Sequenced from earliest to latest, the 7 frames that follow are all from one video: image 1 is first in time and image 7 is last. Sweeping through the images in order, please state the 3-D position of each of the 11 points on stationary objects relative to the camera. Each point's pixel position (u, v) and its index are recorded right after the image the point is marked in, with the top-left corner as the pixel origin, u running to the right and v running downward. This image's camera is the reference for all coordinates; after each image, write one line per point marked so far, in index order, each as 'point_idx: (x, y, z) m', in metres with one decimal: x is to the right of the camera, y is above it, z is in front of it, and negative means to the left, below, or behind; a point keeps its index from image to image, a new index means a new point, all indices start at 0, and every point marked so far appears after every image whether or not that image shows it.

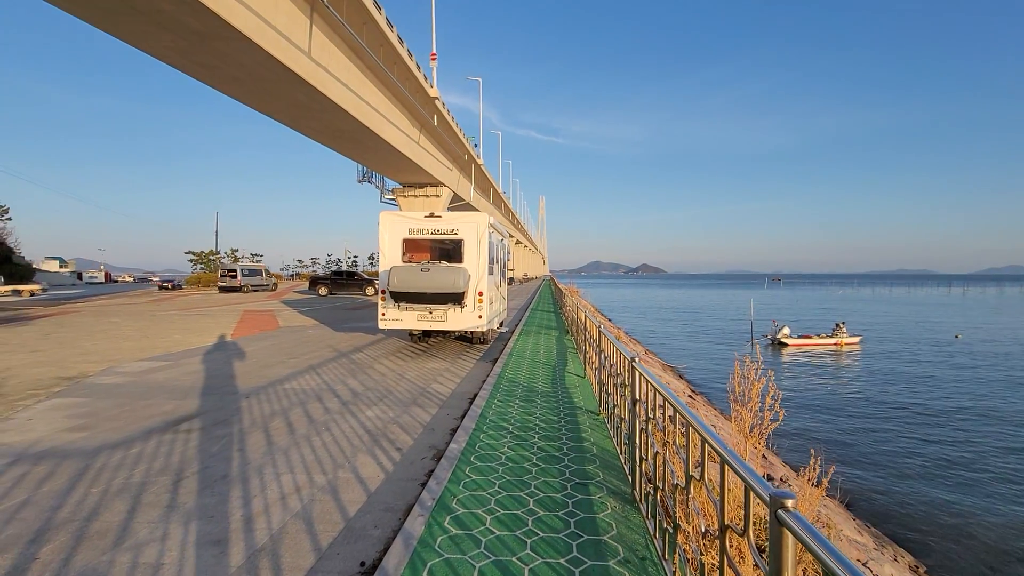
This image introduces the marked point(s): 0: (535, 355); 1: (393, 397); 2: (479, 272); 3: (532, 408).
0: (+0.5, -1.4, +9.8) m
1: (-1.7, -1.5, +6.8) m
2: (-0.7, +0.3, +9.9) m
3: (+0.2, -1.5, +5.9) m
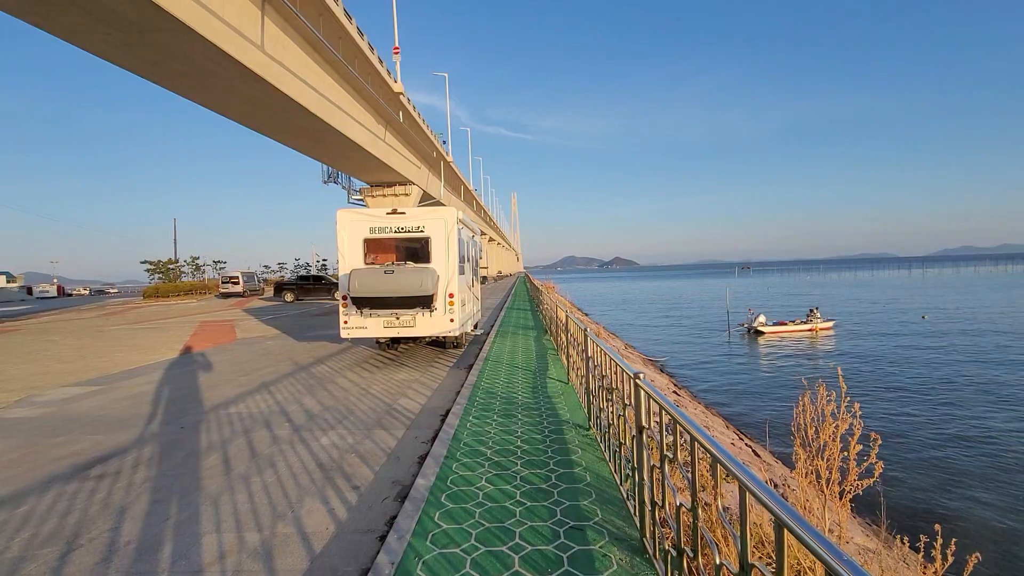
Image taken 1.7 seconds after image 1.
0: (0.0, -1.3, +9.1) m
1: (-1.9, -1.6, +6.0) m
2: (-1.2, +0.3, +9.2) m
3: (0.0, -1.5, +5.2) m
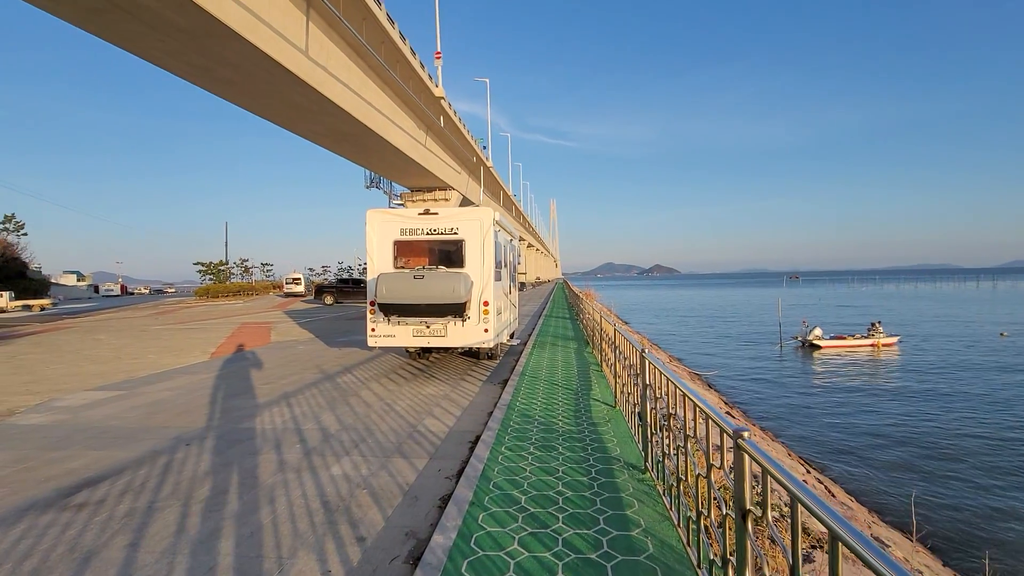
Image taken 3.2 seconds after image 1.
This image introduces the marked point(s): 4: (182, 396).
0: (+0.7, -1.5, +8.3) m
1: (-1.5, -1.7, +5.4) m
2: (-0.5, +0.2, +8.4) m
3: (+0.4, -1.6, +4.4) m
4: (-5.1, -1.7, +7.6) m
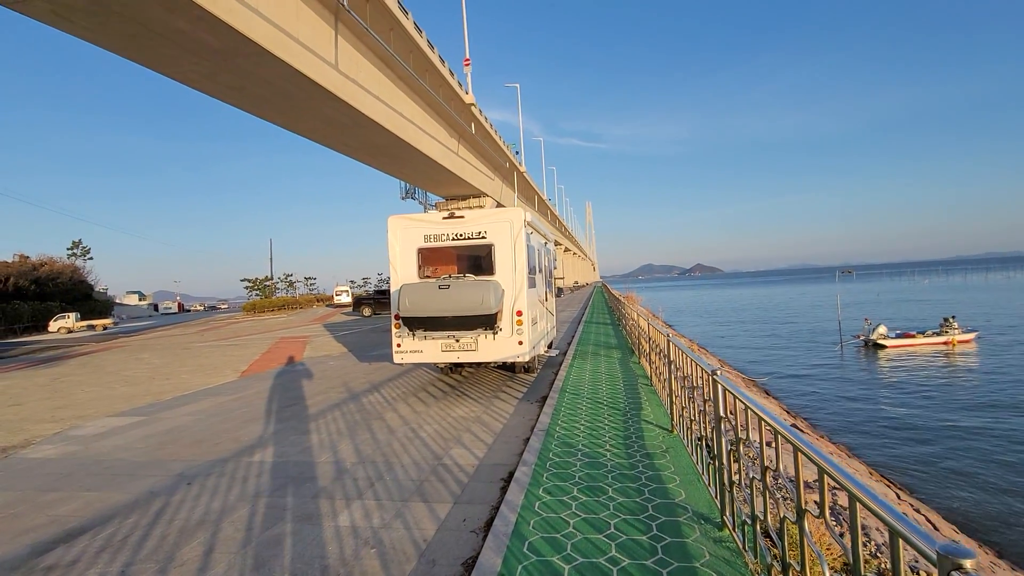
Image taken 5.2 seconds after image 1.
0: (+1.3, -1.6, +7.4) m
1: (-1.1, -1.8, +4.7) m
2: (+0.1, 0.0, +7.7) m
3: (+0.6, -1.6, +3.5) m
4: (-4.5, -1.9, +7.1) m
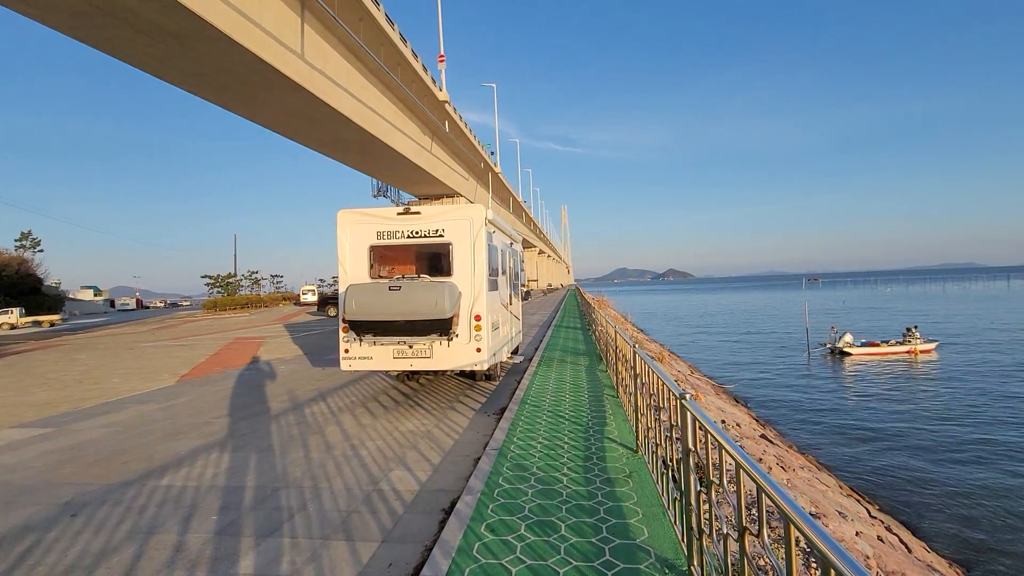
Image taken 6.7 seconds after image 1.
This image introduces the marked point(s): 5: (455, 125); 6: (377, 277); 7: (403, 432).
0: (+0.6, -1.6, +6.9) m
1: (-1.6, -1.8, +4.0) m
2: (-0.5, 0.0, +7.1) m
3: (+0.2, -1.7, +3.0) m
4: (-5.1, -1.9, +6.3) m
5: (-2.4, +6.6, +19.3) m
6: (-2.0, +0.2, +7.3) m
7: (-1.4, -1.8, +6.1) m
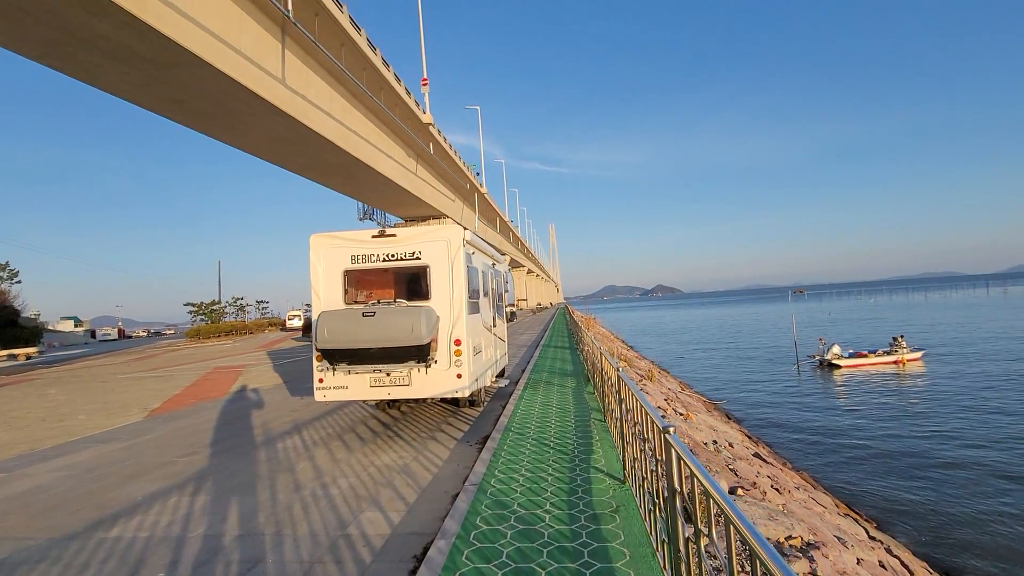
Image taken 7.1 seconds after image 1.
0: (+0.4, -1.9, +6.6) m
1: (-1.8, -2.0, +3.7) m
2: (-0.8, -0.3, +6.9) m
3: (+0.1, -1.8, +2.7) m
4: (-5.3, -2.3, +5.9) m
5: (-3.1, +5.7, +19.3) m
6: (-2.3, -0.2, +7.0) m
7: (-1.6, -2.1, +5.7) m
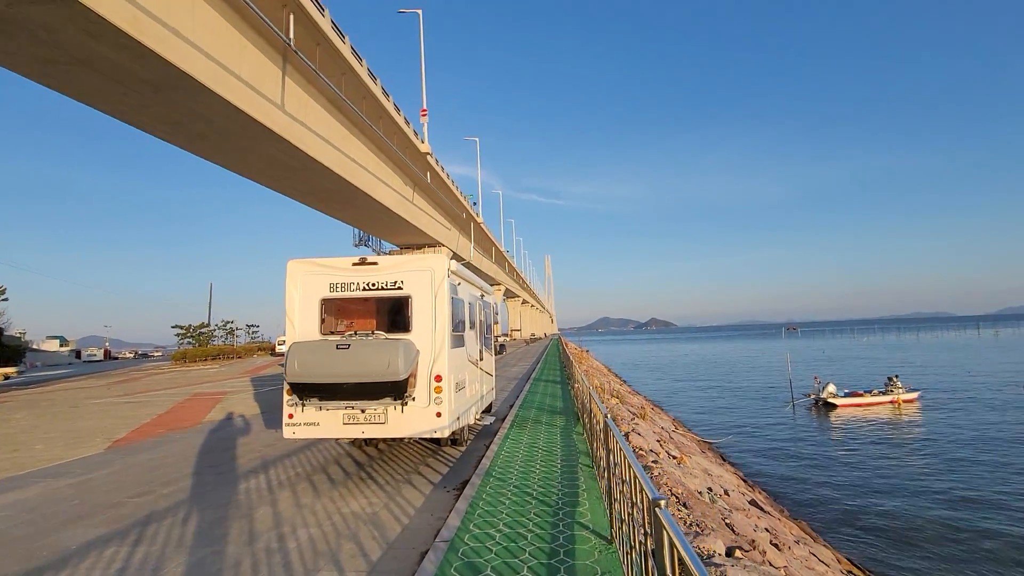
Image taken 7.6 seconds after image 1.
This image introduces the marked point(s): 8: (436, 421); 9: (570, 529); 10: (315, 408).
0: (+0.2, -2.4, +6.2) m
1: (-2.0, -2.2, +3.2) m
2: (-1.0, -0.7, +6.5) m
3: (-0.1, -2.0, +2.3) m
4: (-5.6, -2.6, +5.4) m
5: (-3.3, +4.6, +19.2) m
6: (-2.5, -0.6, +6.7) m
7: (-1.8, -2.4, +5.3) m
8: (-1.0, -1.7, +6.4) m
9: (+0.5, -2.2, +4.4) m
10: (-2.5, -1.5, +6.3) m
